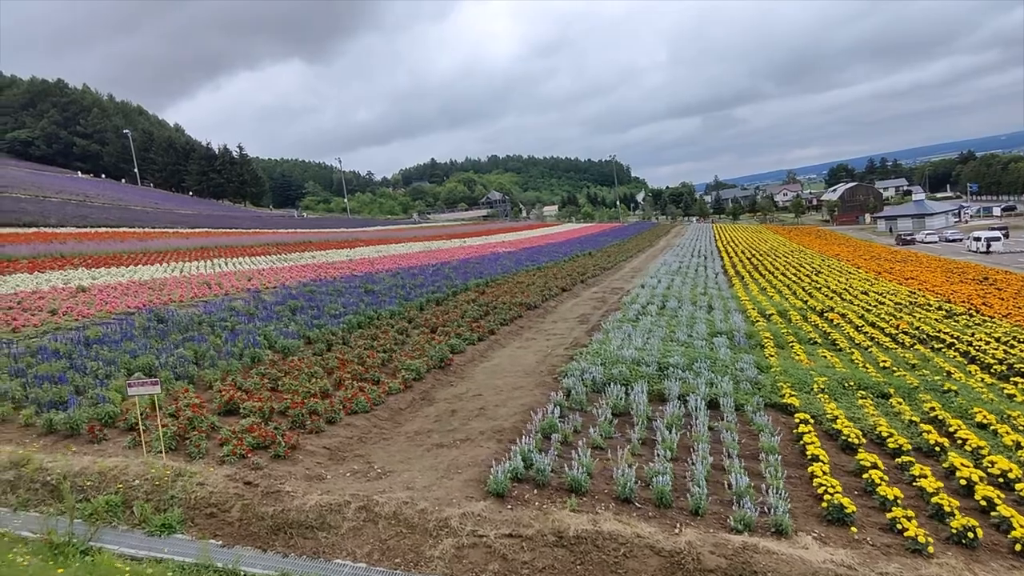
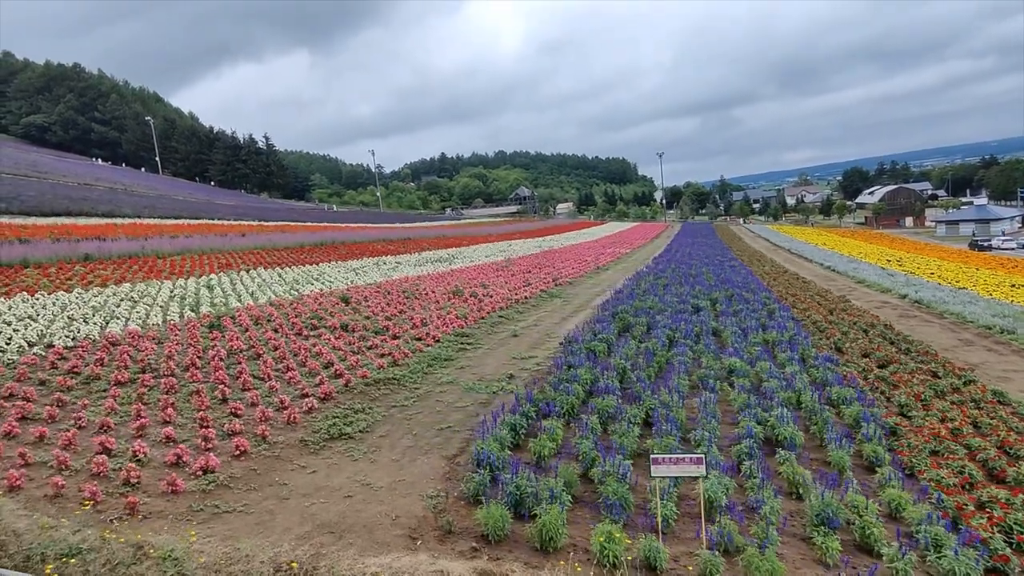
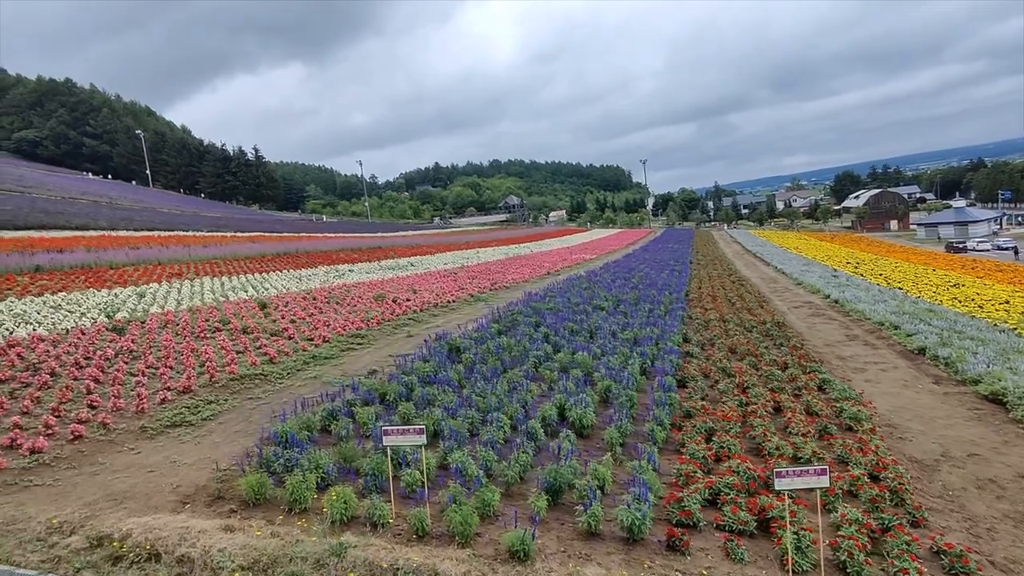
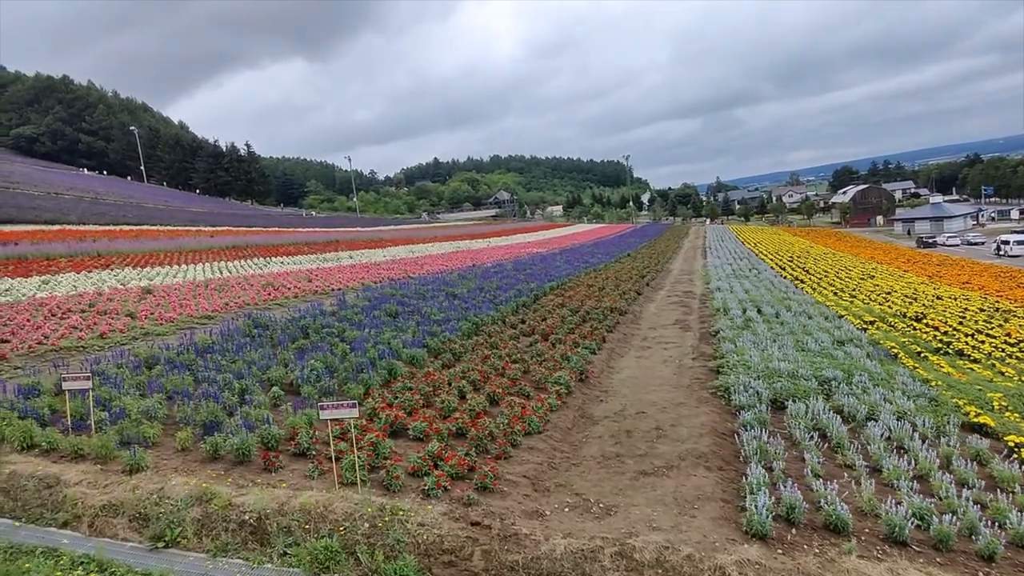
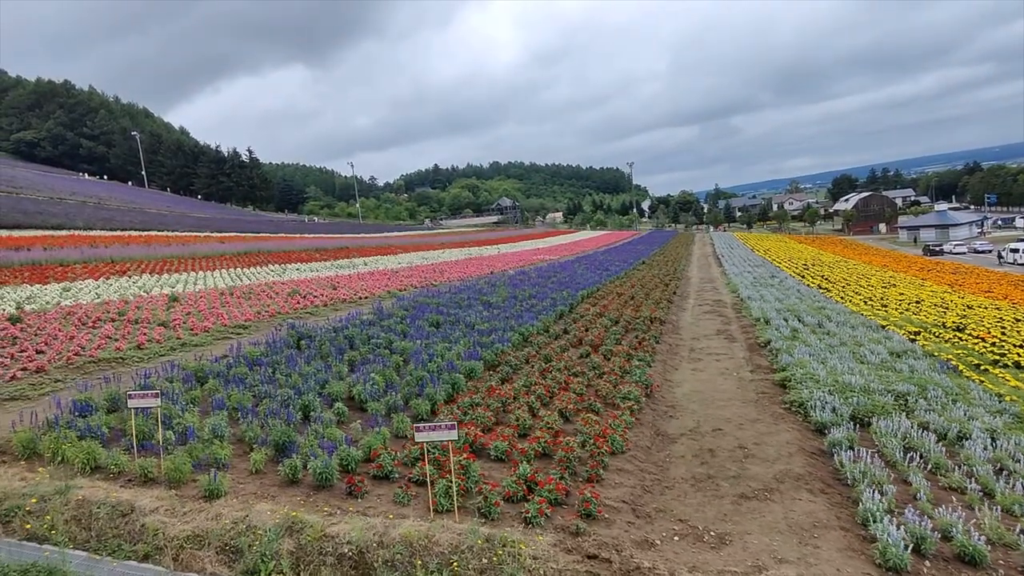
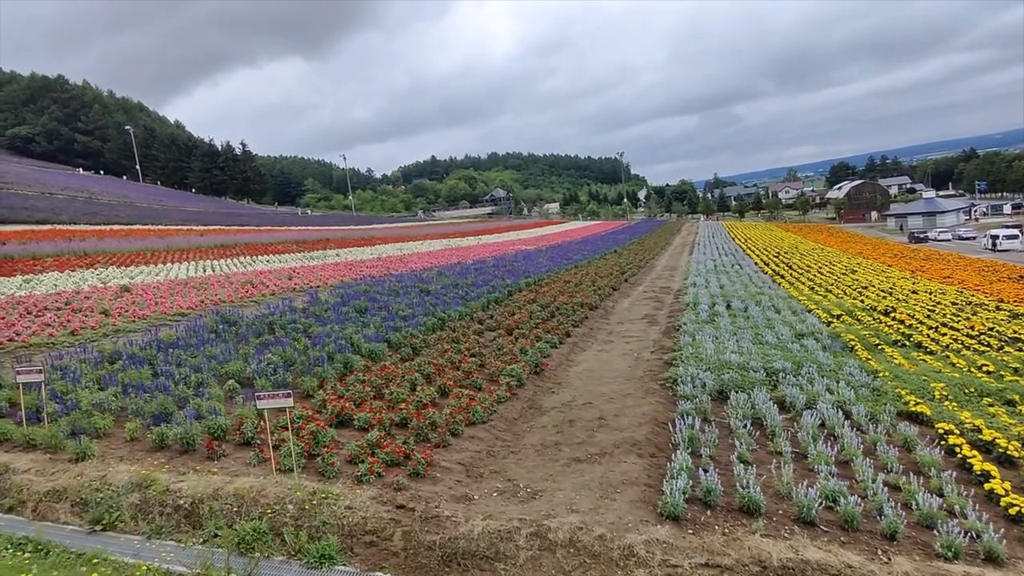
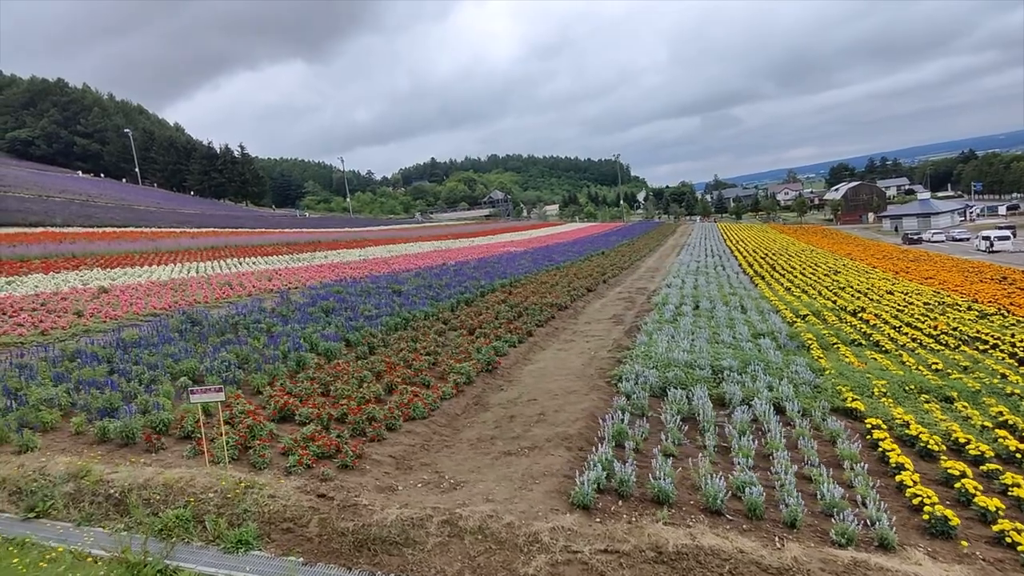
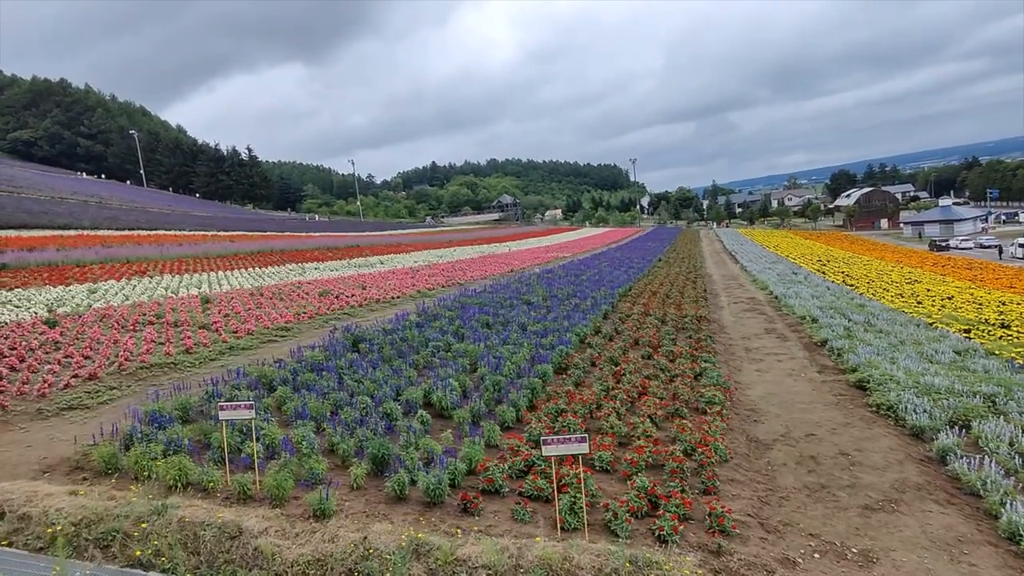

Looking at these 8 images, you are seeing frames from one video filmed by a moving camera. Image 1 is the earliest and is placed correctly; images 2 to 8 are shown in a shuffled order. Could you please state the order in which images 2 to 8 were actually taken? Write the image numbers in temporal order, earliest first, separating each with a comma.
7, 6, 4, 5, 8, 3, 2
